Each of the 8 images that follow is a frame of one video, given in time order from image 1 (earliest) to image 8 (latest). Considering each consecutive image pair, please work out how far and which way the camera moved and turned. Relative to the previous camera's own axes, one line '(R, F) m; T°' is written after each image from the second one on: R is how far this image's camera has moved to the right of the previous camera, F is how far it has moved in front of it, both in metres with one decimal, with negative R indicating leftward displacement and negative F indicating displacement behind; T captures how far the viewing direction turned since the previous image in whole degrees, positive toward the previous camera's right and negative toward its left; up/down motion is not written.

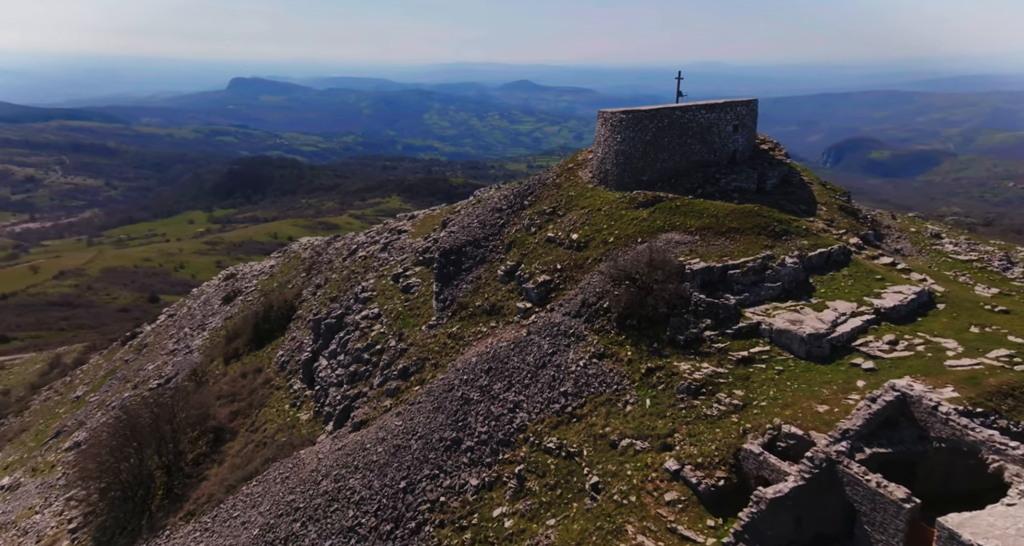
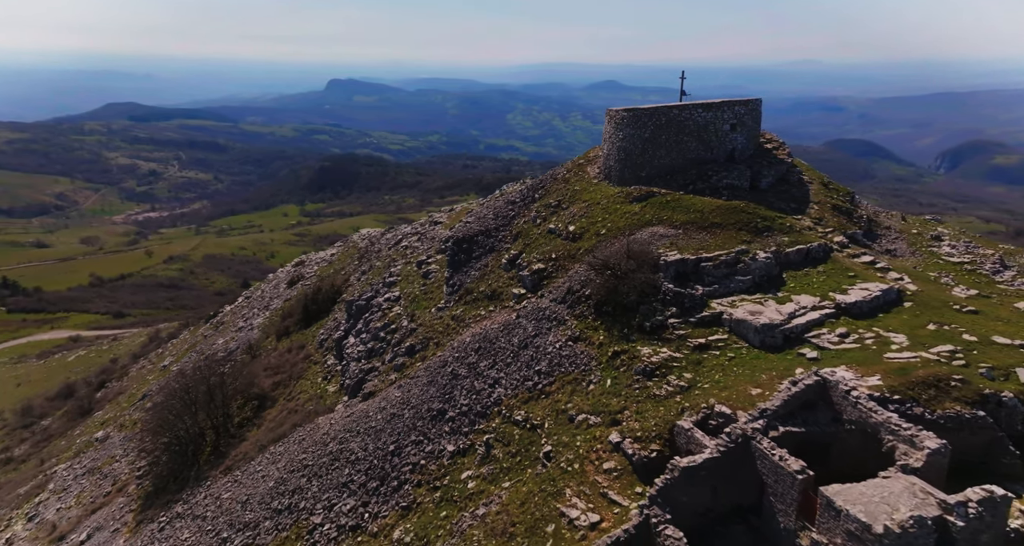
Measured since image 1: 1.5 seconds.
(+4.4, -2.0) m; -7°
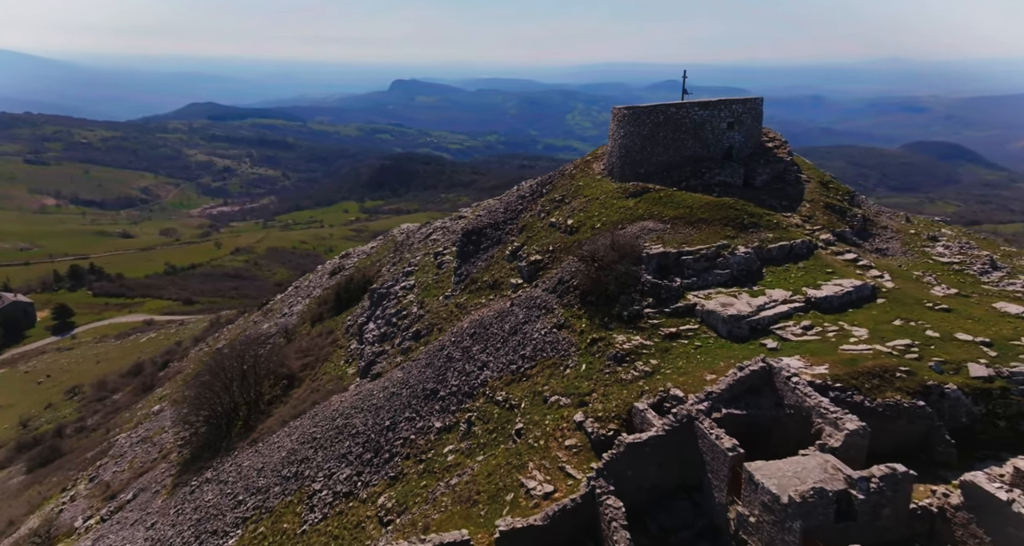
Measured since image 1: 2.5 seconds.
(+3.2, -1.5) m; -5°
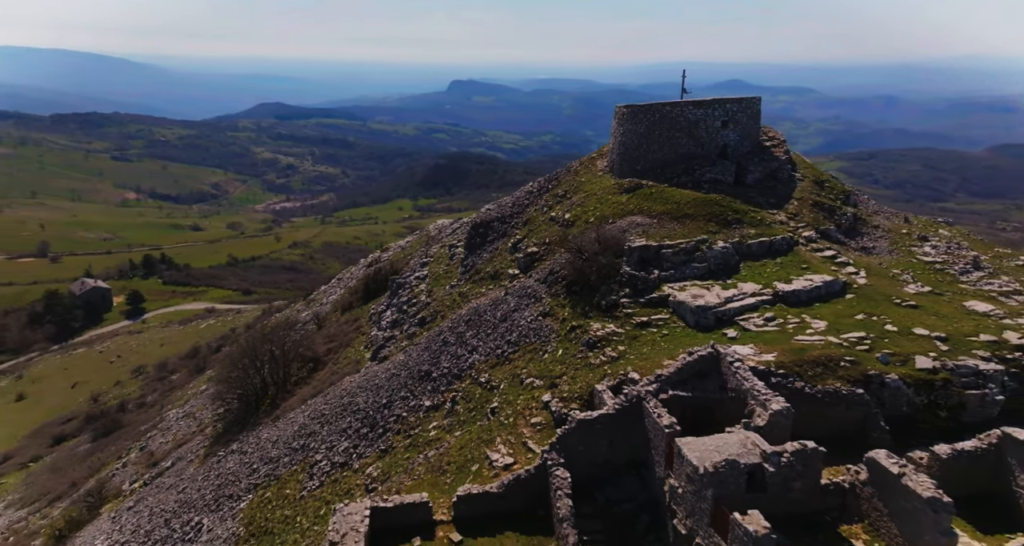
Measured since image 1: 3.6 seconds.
(+3.2, -1.6) m; -5°
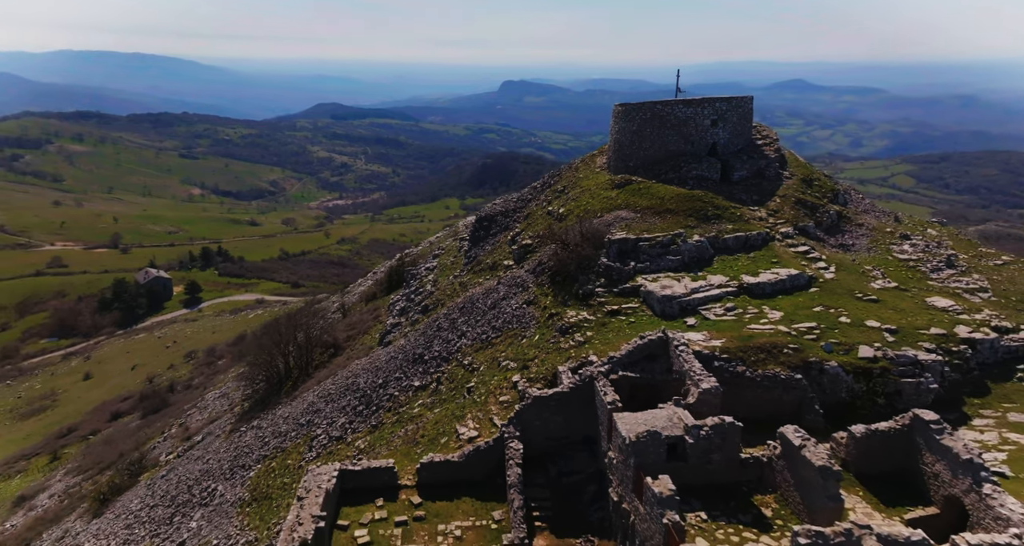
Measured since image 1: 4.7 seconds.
(+3.1, -1.6) m; -4°
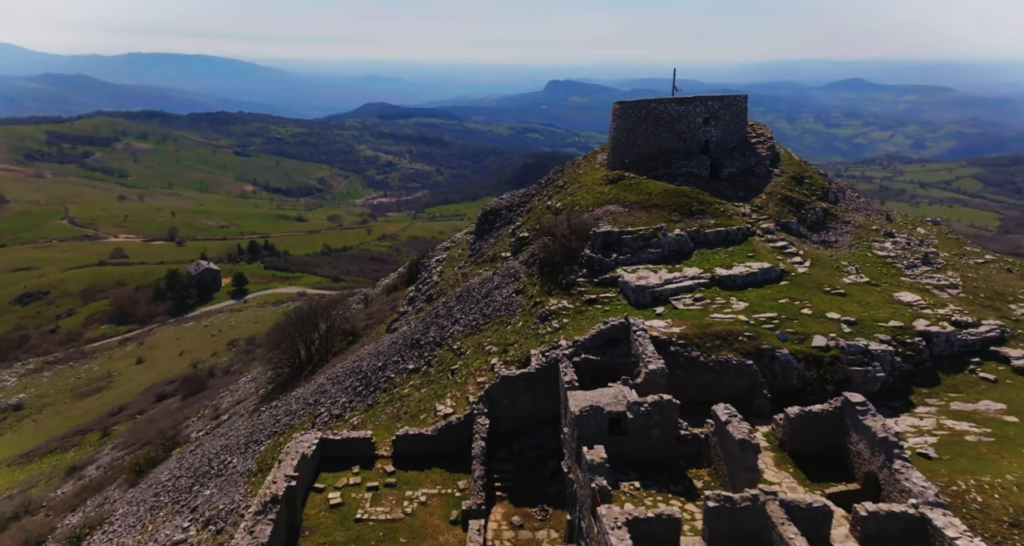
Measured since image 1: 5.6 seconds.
(+2.8, -1.4) m; -4°
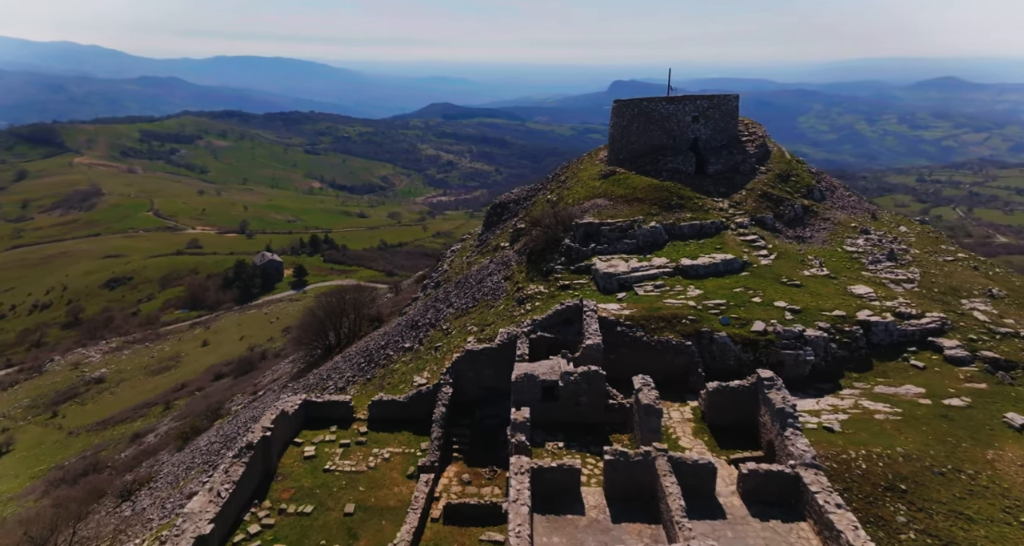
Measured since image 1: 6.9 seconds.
(+3.9, -2.1) m; -5°
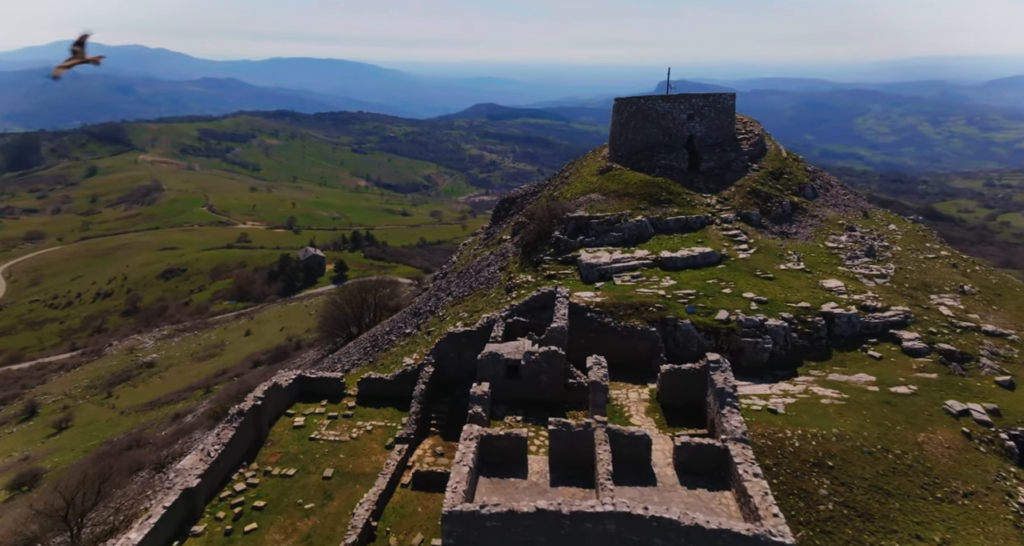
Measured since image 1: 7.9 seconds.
(+2.7, -1.4) m; -4°
